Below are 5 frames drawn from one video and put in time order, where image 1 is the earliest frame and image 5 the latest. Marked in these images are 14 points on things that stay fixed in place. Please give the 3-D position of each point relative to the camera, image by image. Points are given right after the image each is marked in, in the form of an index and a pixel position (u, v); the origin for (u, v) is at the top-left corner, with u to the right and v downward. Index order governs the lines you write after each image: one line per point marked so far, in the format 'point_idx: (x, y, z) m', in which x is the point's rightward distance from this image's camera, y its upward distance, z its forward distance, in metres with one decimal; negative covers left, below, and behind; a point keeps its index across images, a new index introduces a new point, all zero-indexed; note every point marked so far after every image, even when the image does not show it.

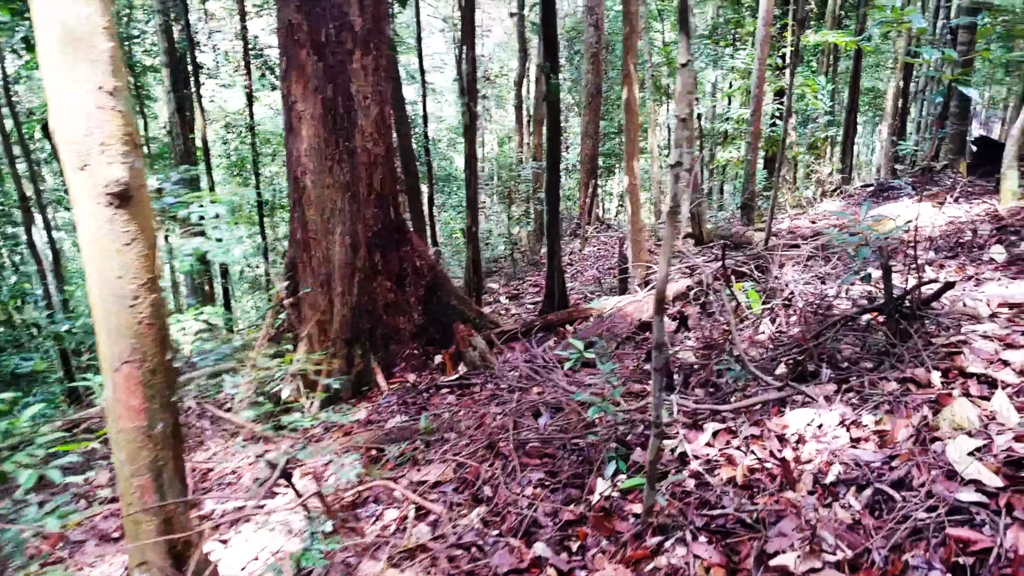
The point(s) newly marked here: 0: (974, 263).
0: (+2.5, +0.1, +4.2) m
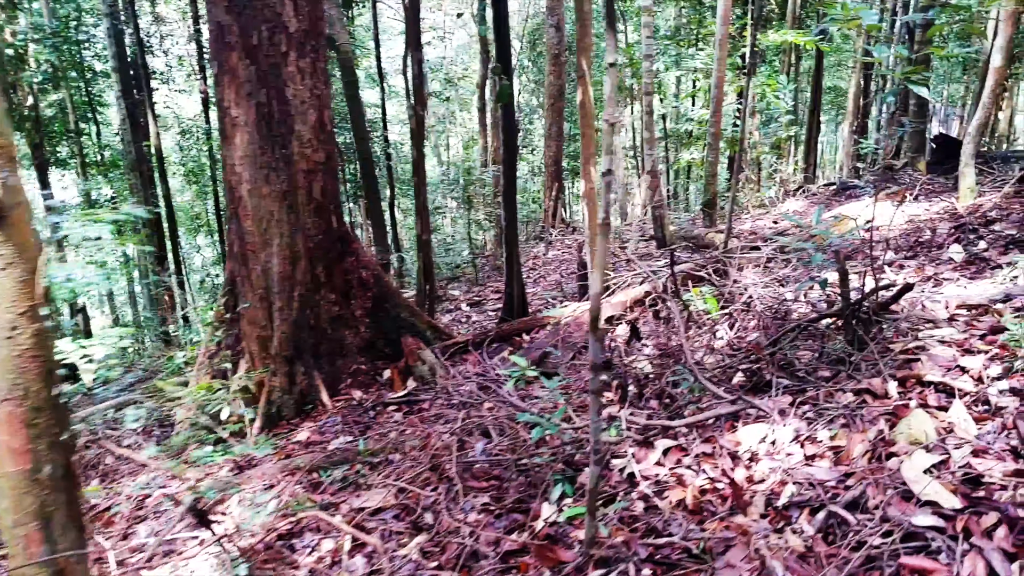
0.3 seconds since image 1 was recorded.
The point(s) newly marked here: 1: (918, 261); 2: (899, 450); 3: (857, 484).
0: (+2.2, +0.1, +4.2) m
1: (+2.2, +0.1, +4.3) m
2: (+0.9, -0.4, +1.9) m
3: (+0.8, -0.5, +1.9) m
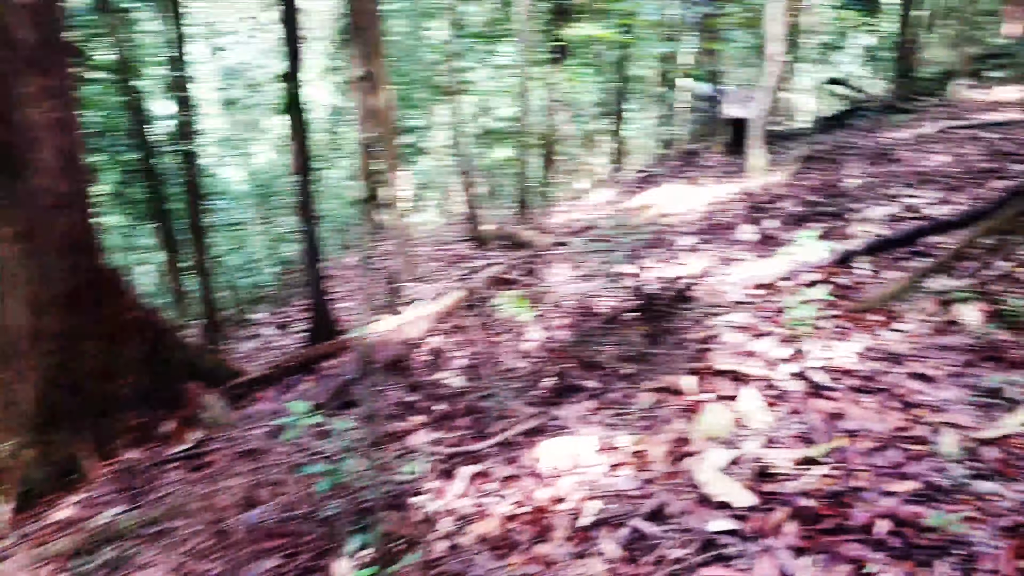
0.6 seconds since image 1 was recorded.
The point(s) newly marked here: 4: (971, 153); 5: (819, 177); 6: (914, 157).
0: (+1.2, +0.2, +4.4) m
1: (+1.1, +0.2, +4.4) m
2: (+0.4, -0.4, +1.9) m
3: (+0.3, -0.5, +1.8) m
4: (+3.0, +0.9, +5.1) m
5: (+2.2, +0.8, +5.7) m
6: (+2.9, +0.9, +5.7) m
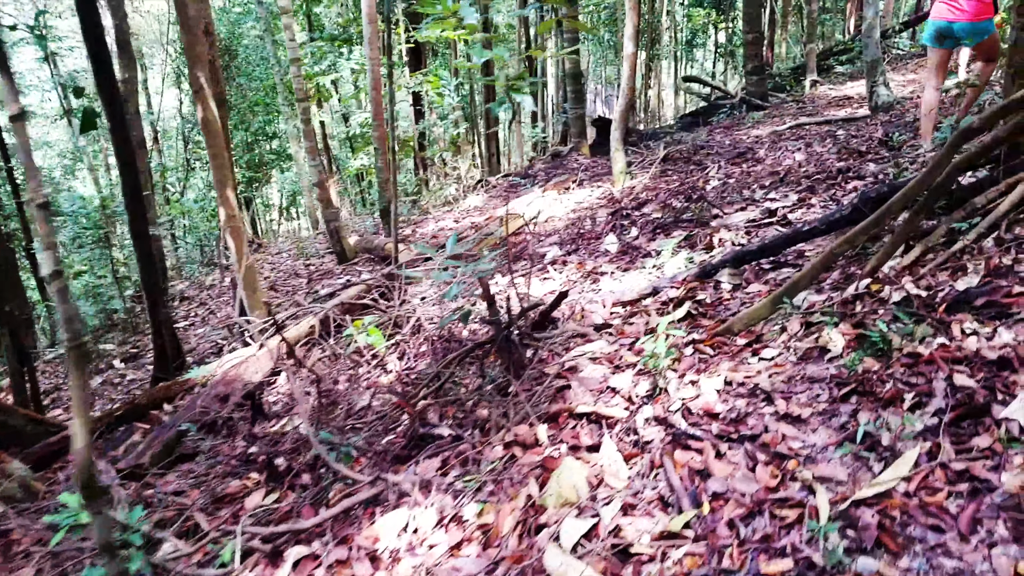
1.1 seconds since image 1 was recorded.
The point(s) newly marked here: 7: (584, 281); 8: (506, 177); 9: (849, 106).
0: (+0.4, +0.2, +4.2) m
1: (+0.4, +0.2, +4.2) m
2: (+0.1, -0.5, +1.6) m
3: (0.0, -0.6, +1.5) m
4: (+2.0, +0.9, +5.2) m
5: (+1.2, +0.8, +5.7) m
6: (+1.9, +0.9, +5.7) m
7: (+0.3, 0.0, +3.8) m
8: (-0.1, +1.5, +10.4) m
9: (+3.4, +1.8, +7.9) m
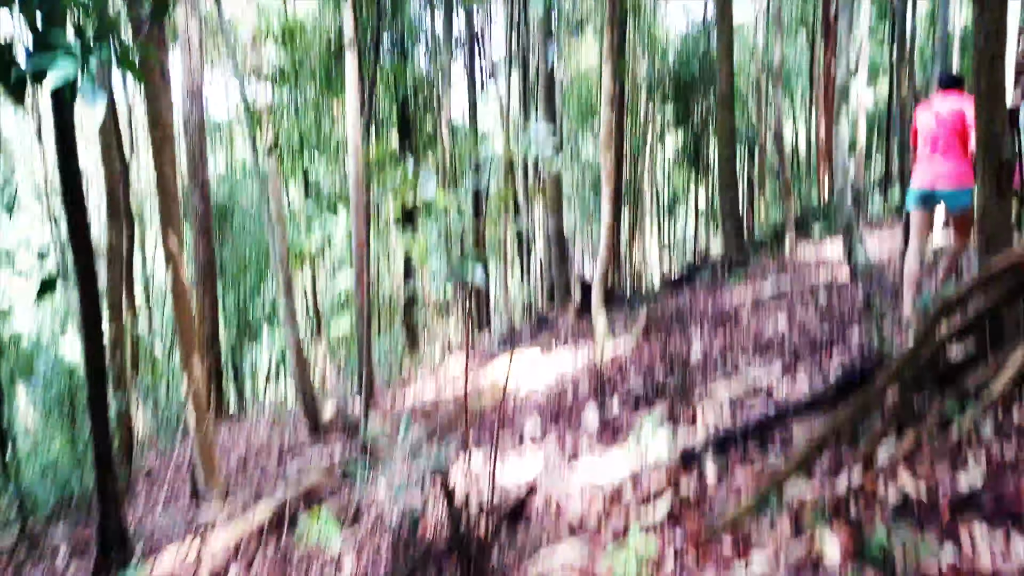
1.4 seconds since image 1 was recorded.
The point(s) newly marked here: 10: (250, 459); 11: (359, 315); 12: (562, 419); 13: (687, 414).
0: (+0.3, -0.7, +4.0) m
1: (+0.2, -0.7, +4.0) m
2: (0.0, -0.9, +1.3) m
3: (-0.1, -0.9, +1.2) m
4: (+1.9, -0.2, +5.1) m
5: (+1.1, -0.4, +5.6) m
6: (+1.7, -0.2, +5.6) m
7: (+0.2, -0.8, +3.5) m
8: (-0.3, -0.7, +10.4) m
9: (+3.2, +0.2, +8.0) m
10: (-2.3, -1.5, +6.9) m
11: (-1.3, -0.2, +7.0) m
12: (+0.3, -0.7, +4.2) m
13: (+0.8, -0.5, +3.4) m
